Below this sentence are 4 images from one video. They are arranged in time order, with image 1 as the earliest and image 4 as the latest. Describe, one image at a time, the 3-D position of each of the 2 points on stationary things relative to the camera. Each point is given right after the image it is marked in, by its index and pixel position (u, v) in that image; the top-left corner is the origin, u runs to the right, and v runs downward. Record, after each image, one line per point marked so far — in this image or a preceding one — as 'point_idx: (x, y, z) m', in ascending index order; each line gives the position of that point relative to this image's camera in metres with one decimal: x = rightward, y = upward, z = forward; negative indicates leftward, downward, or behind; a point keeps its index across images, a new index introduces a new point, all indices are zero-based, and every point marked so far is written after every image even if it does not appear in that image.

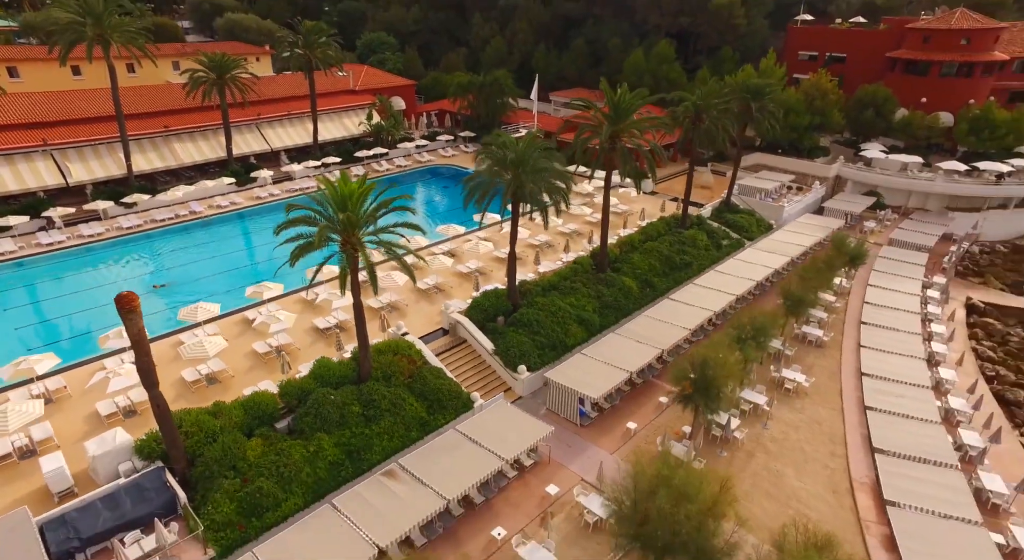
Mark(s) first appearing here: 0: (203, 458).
0: (-8.2, -4.7, +15.5) m
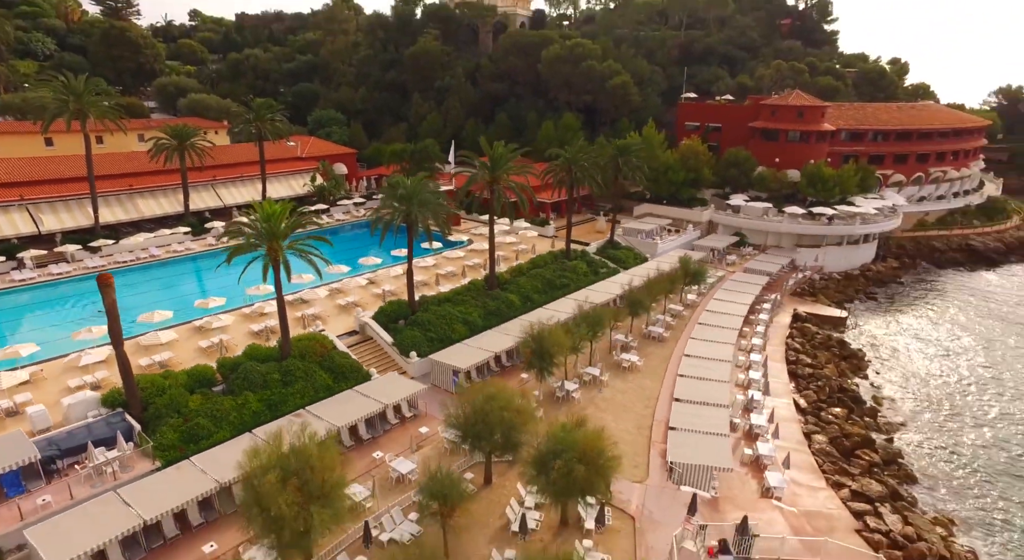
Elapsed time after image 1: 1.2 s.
0: (-12.7, -4.5, +20.8) m
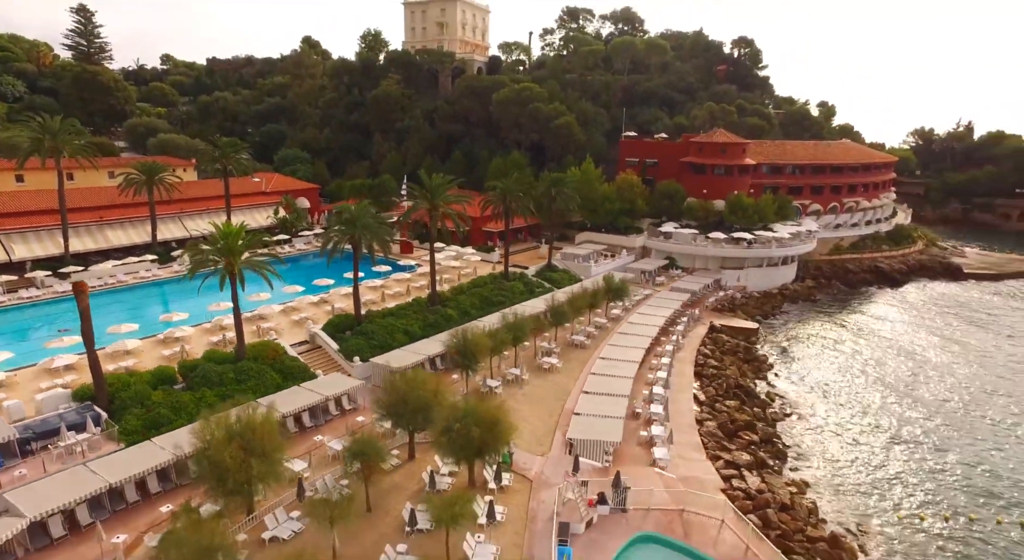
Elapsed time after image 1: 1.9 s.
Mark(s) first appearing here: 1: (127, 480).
0: (-16.0, -4.9, +23.8) m
1: (-13.0, -6.7, +19.7) m
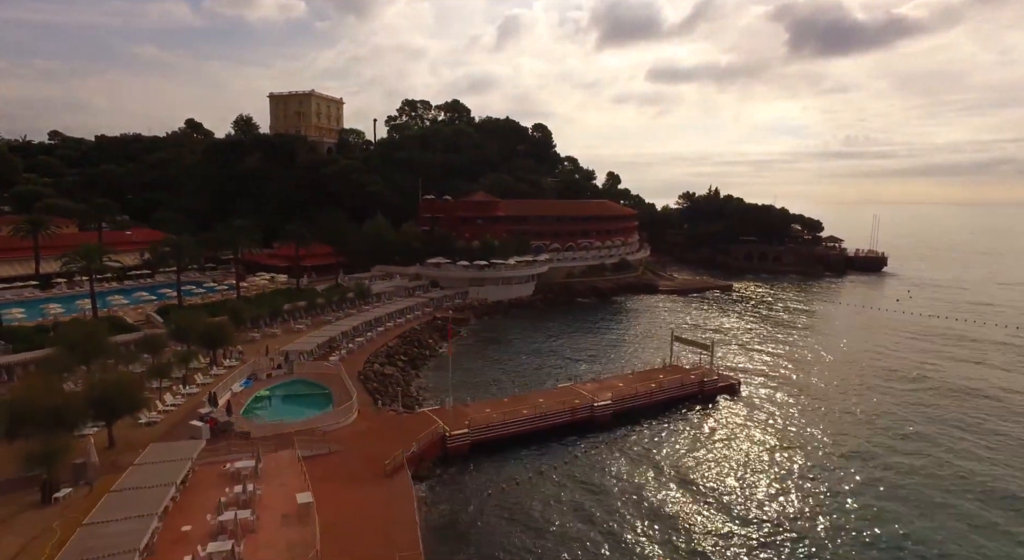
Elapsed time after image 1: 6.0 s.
0: (-36.3, -4.1, +42.5) m
1: (-32.7, -5.5, +38.6) m
